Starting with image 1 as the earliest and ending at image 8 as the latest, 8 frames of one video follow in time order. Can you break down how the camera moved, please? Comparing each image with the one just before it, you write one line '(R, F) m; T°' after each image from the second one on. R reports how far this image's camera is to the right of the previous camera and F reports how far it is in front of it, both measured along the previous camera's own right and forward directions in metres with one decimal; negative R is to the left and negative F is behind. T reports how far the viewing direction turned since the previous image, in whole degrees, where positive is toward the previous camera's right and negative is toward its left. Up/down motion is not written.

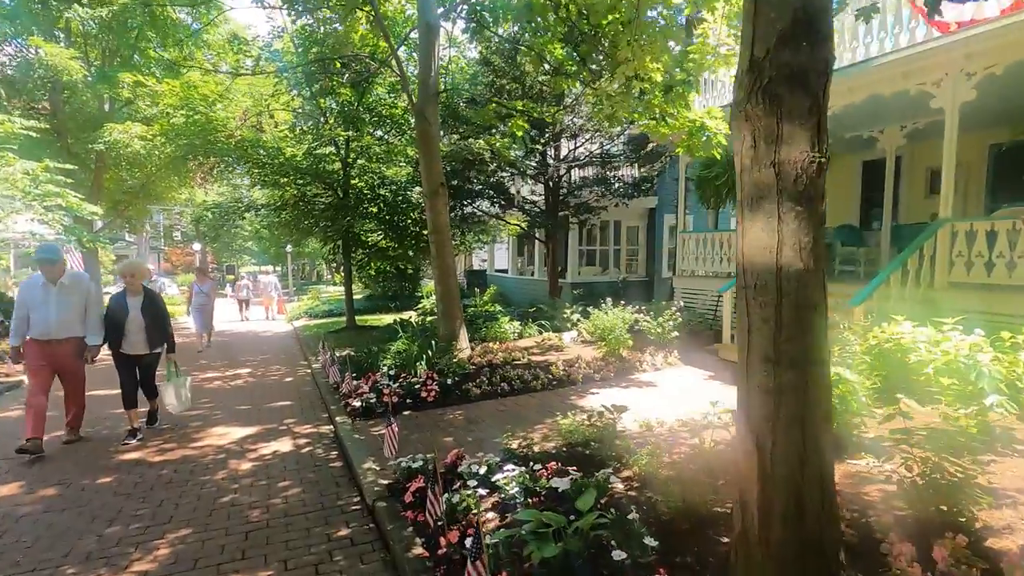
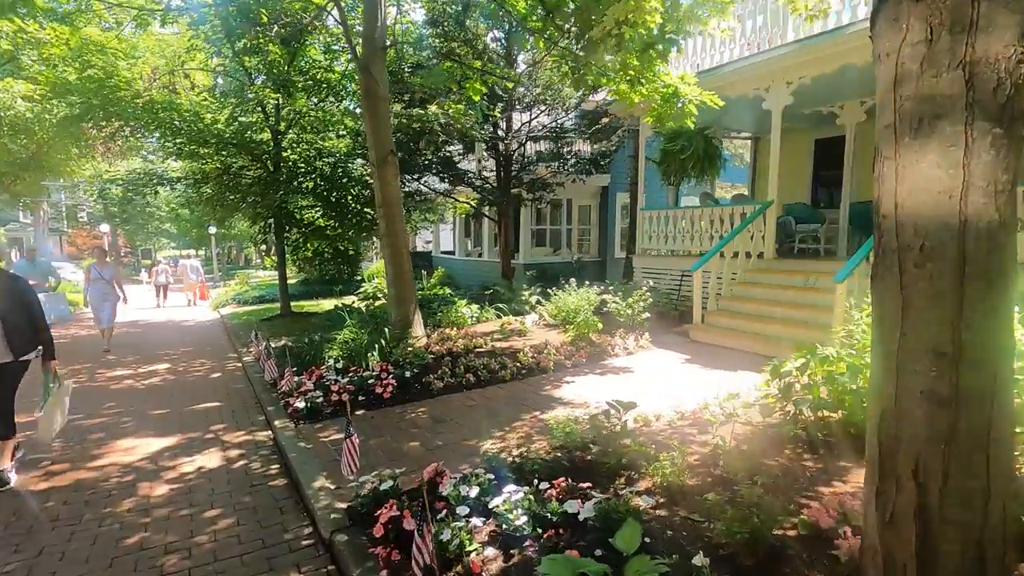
(-0.3, +0.7) m; +6°
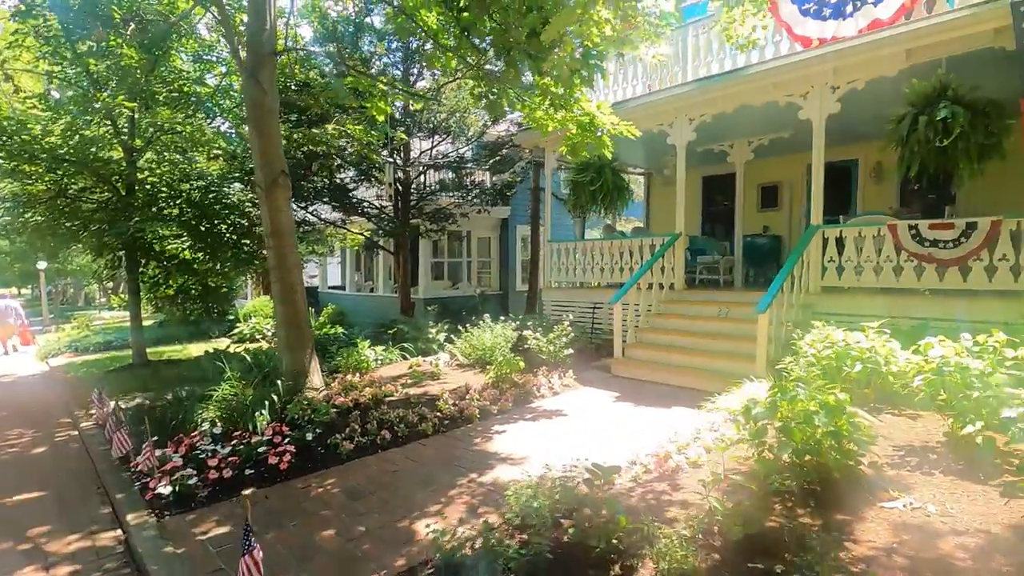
(-0.4, +0.7) m; +12°
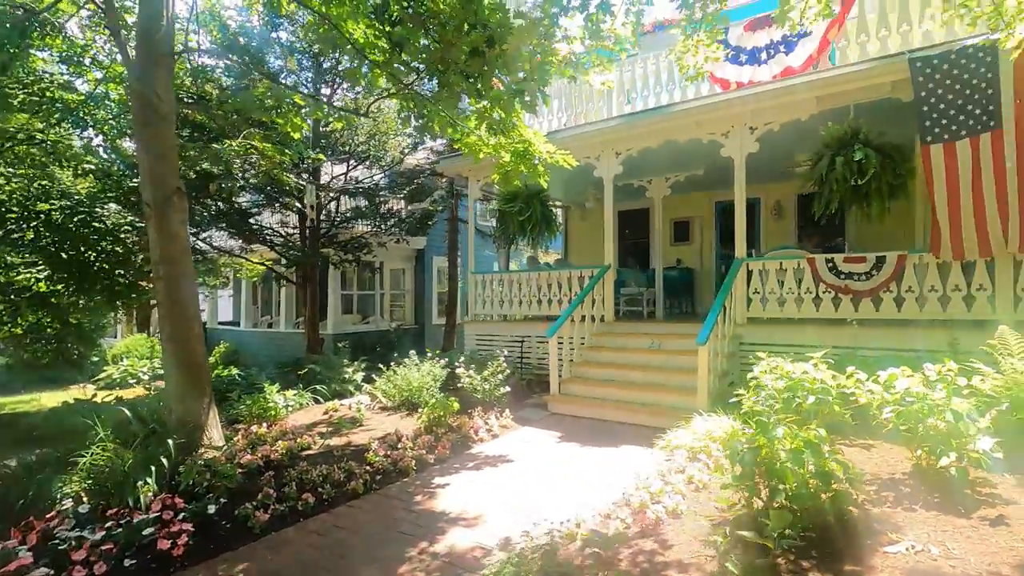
(-0.4, +0.5) m; +10°
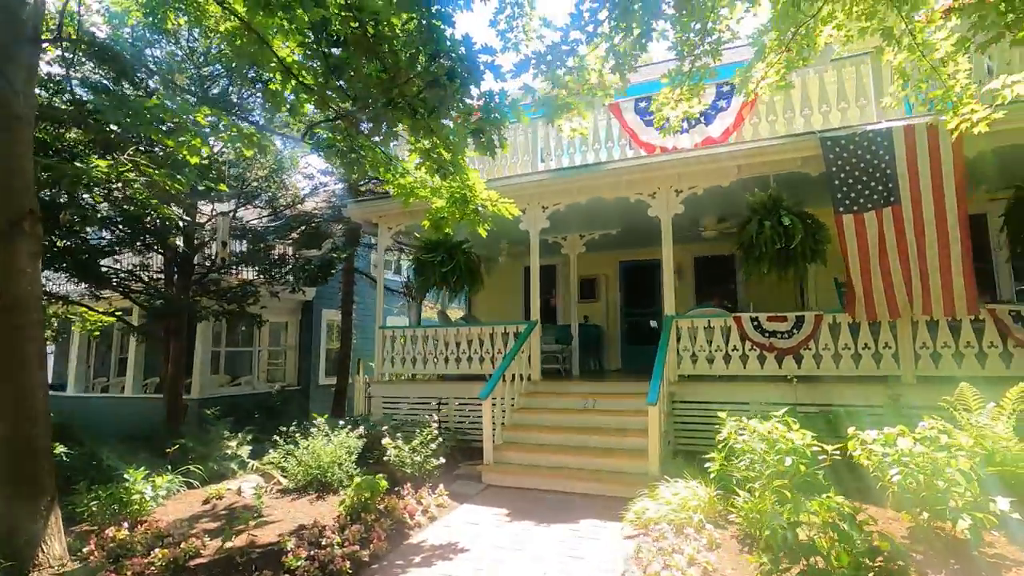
(-0.8, +0.7) m; +14°
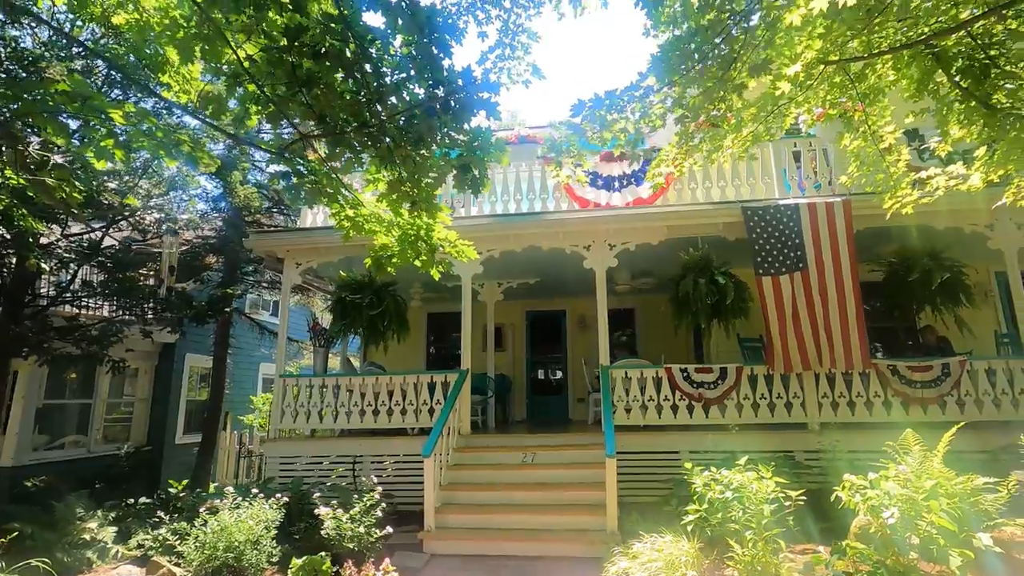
(-1.1, +0.4) m; +15°
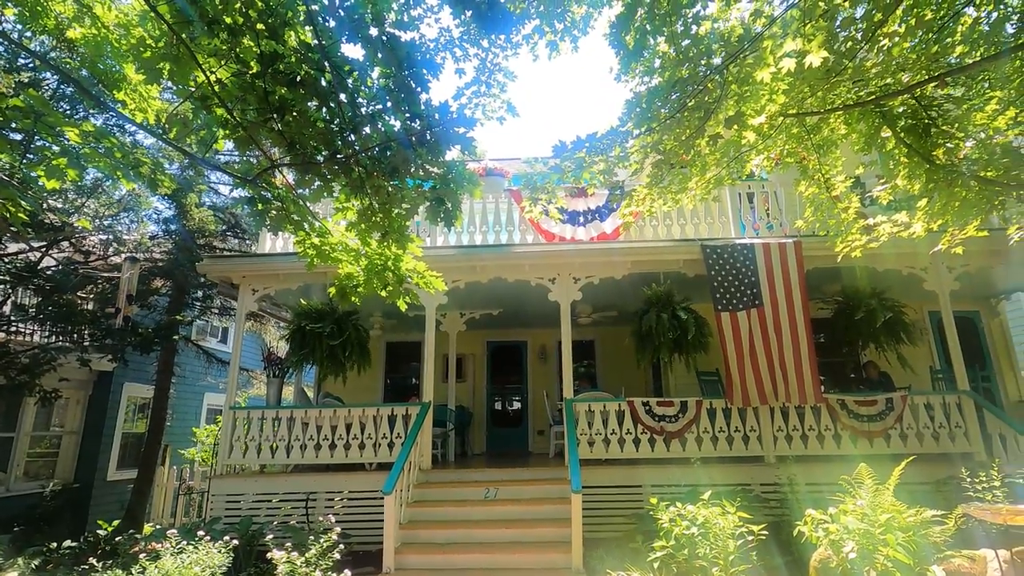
(-0.1, 0.0) m; +5°
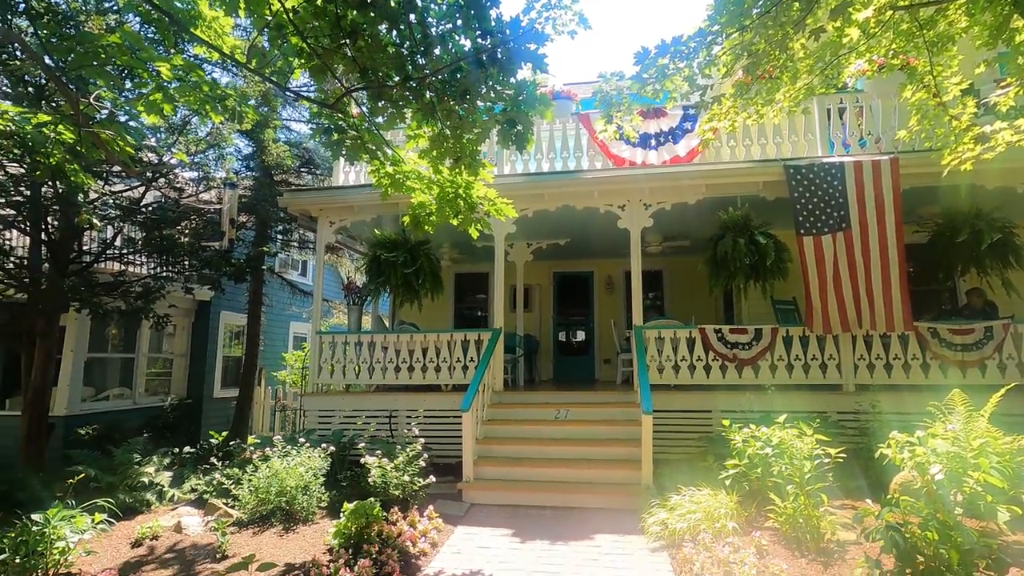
(-0.1, 0.0) m; -7°
